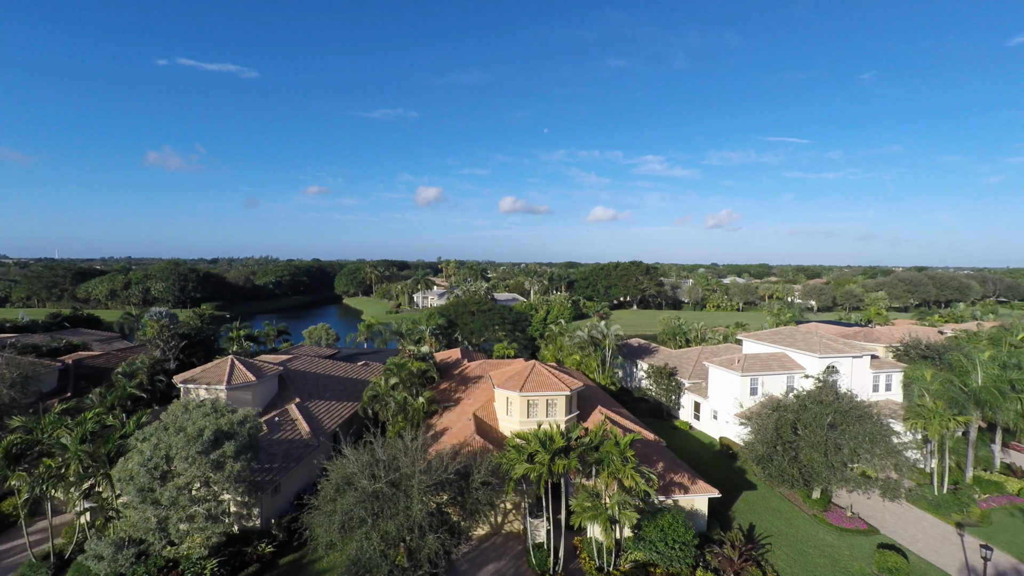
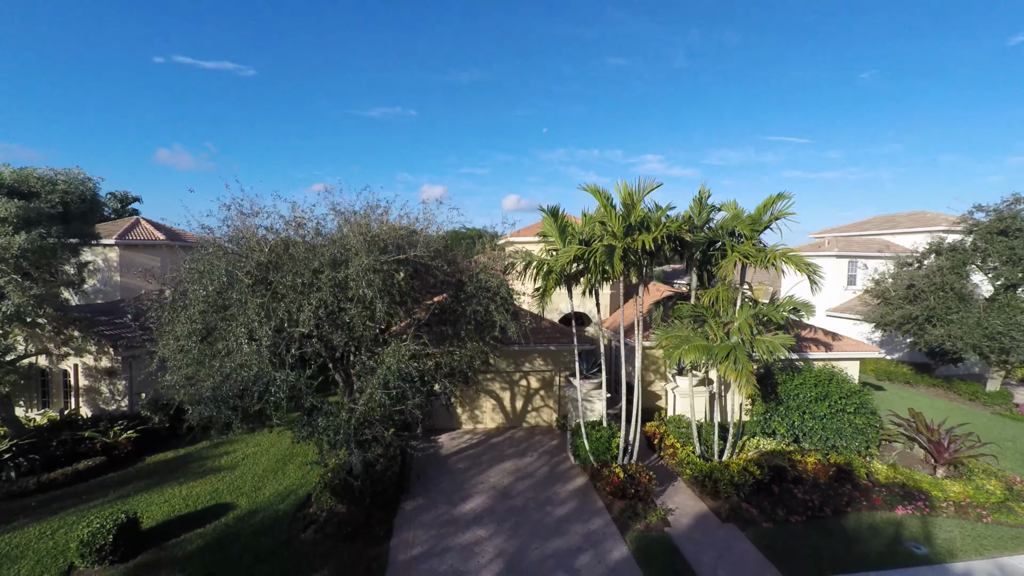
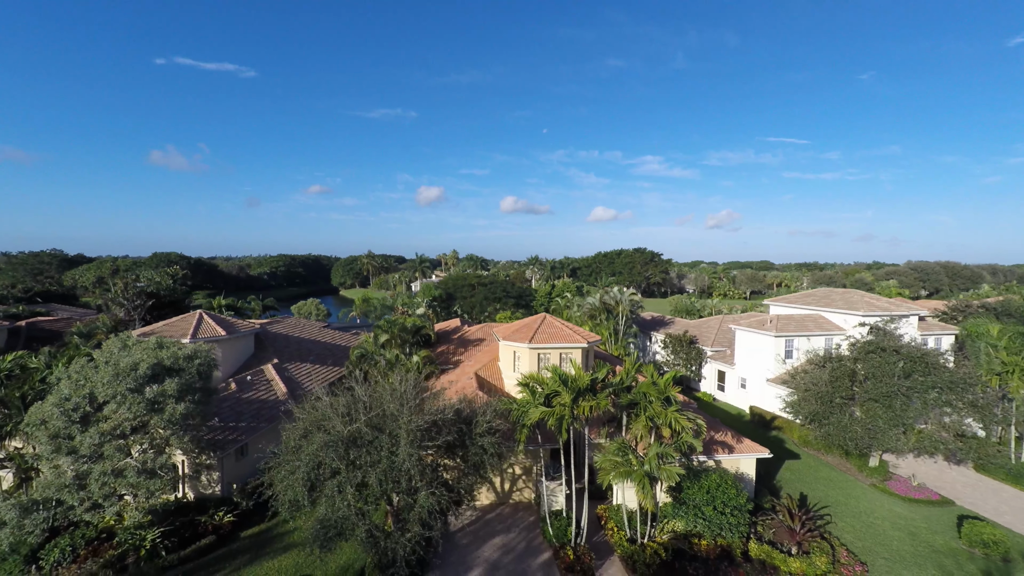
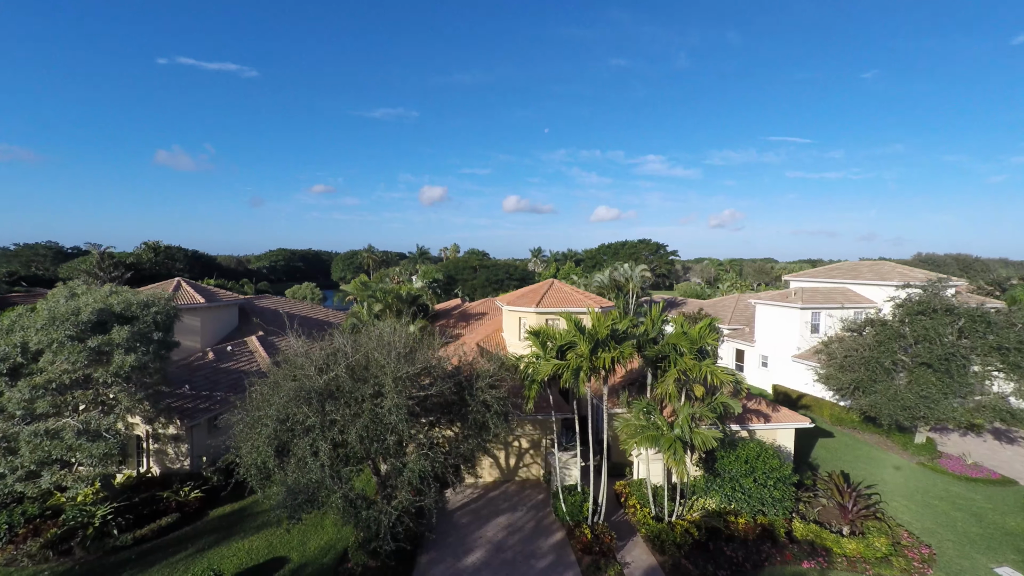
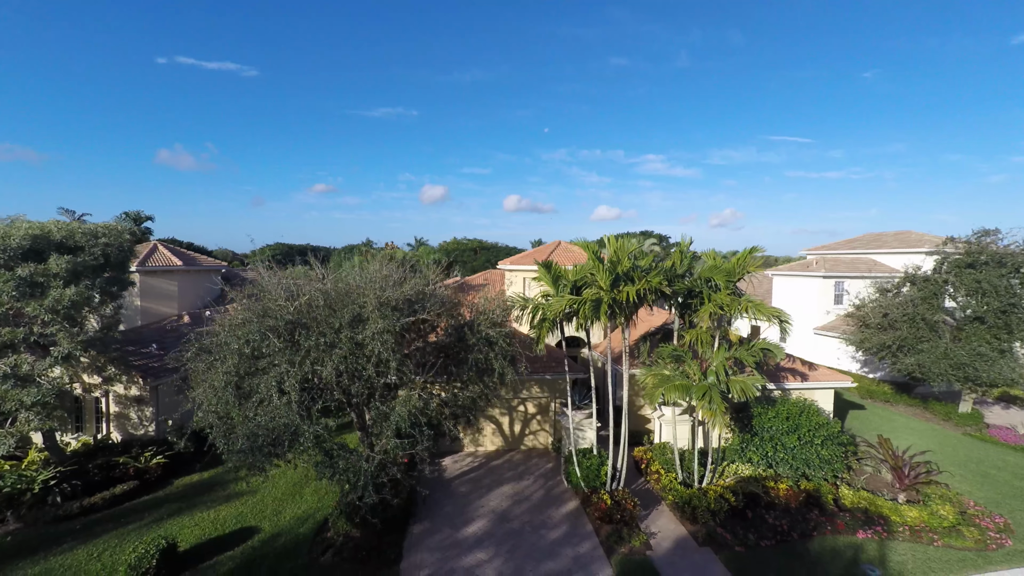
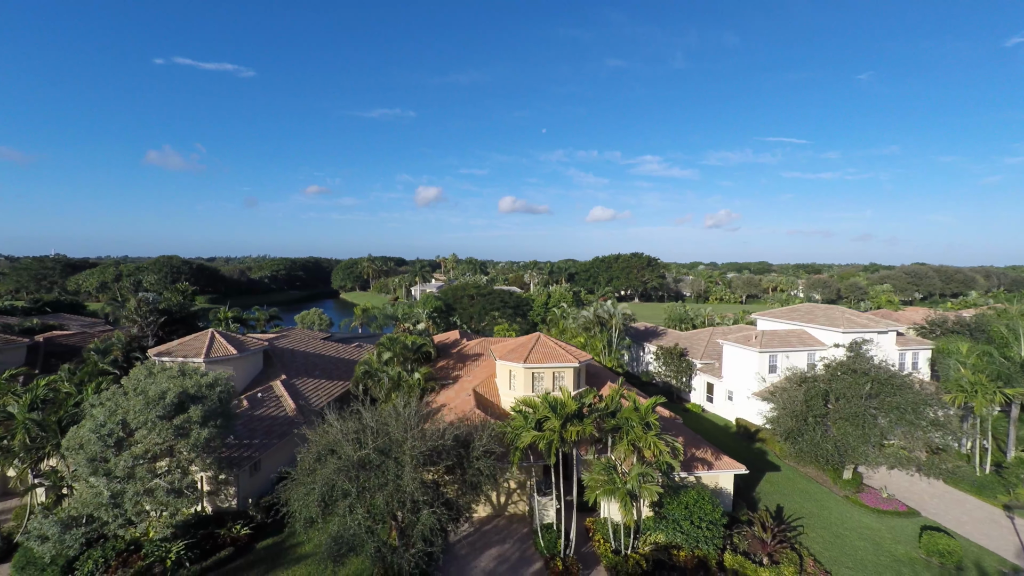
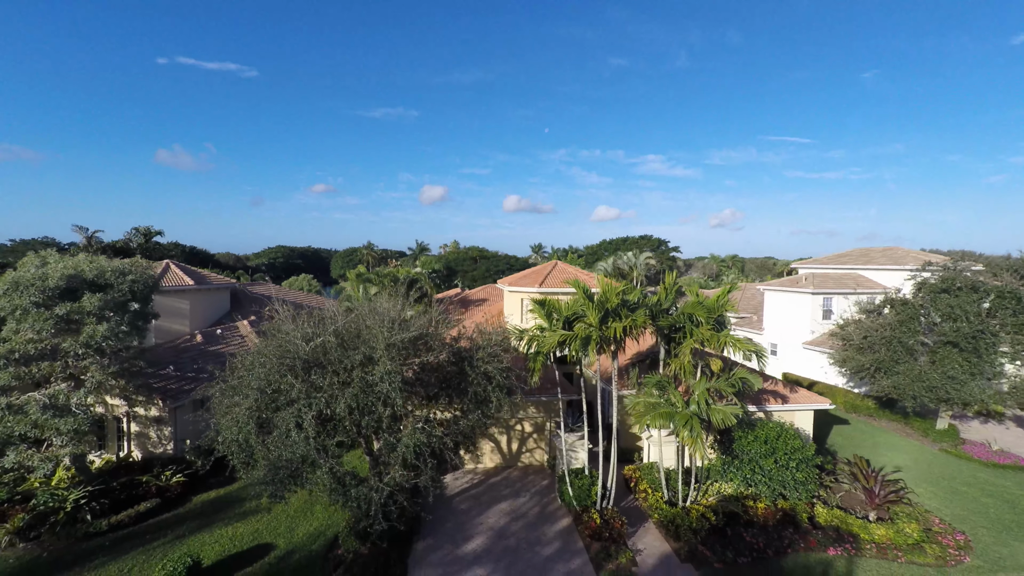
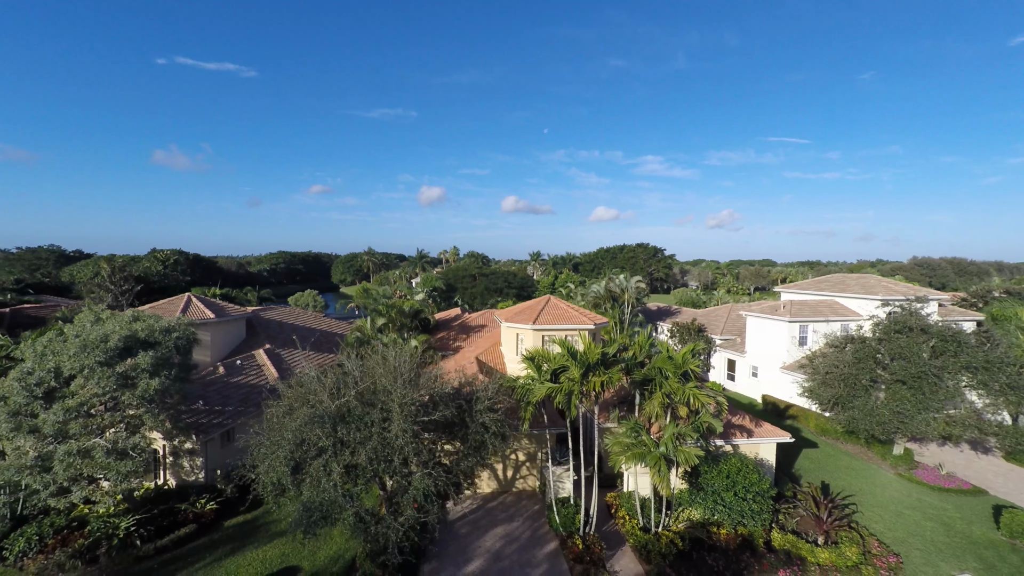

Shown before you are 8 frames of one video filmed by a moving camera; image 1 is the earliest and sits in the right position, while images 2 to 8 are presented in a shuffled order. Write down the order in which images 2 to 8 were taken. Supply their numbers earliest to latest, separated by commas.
6, 3, 8, 4, 7, 5, 2
